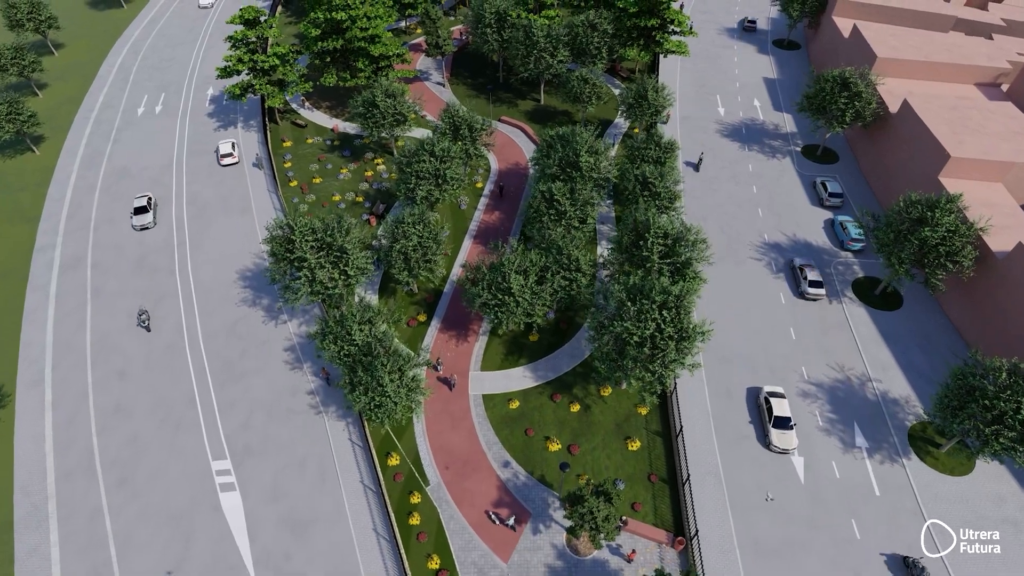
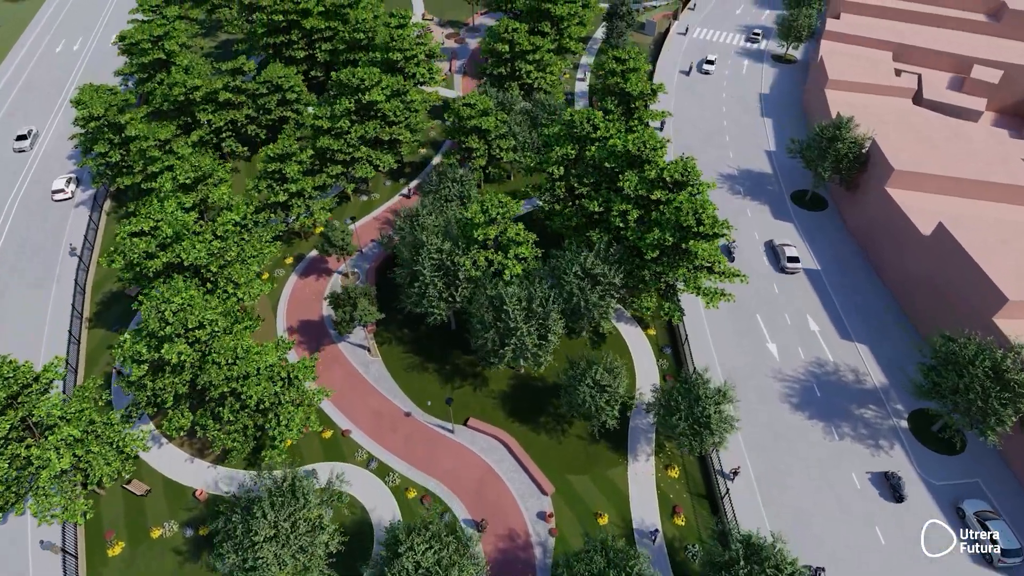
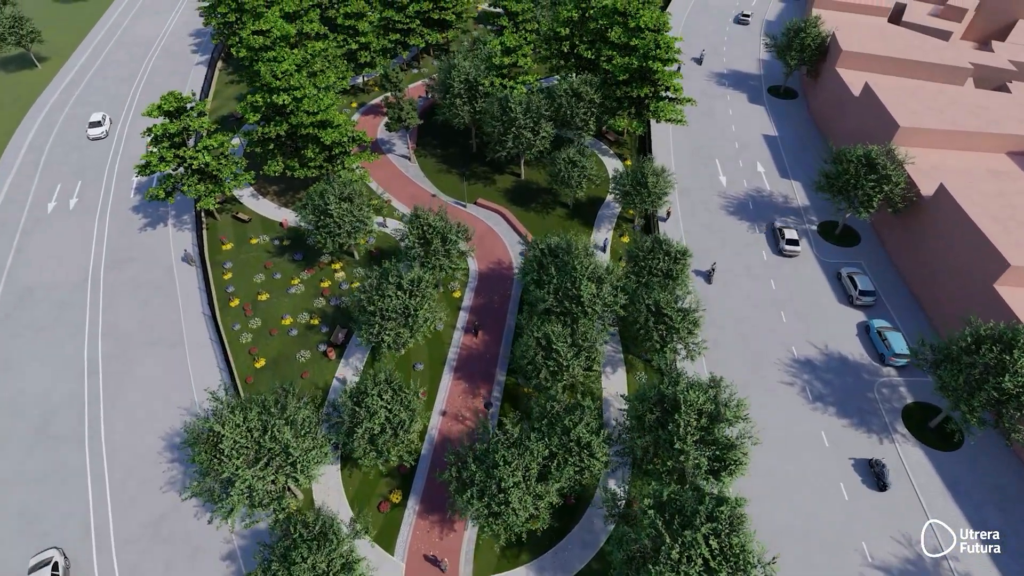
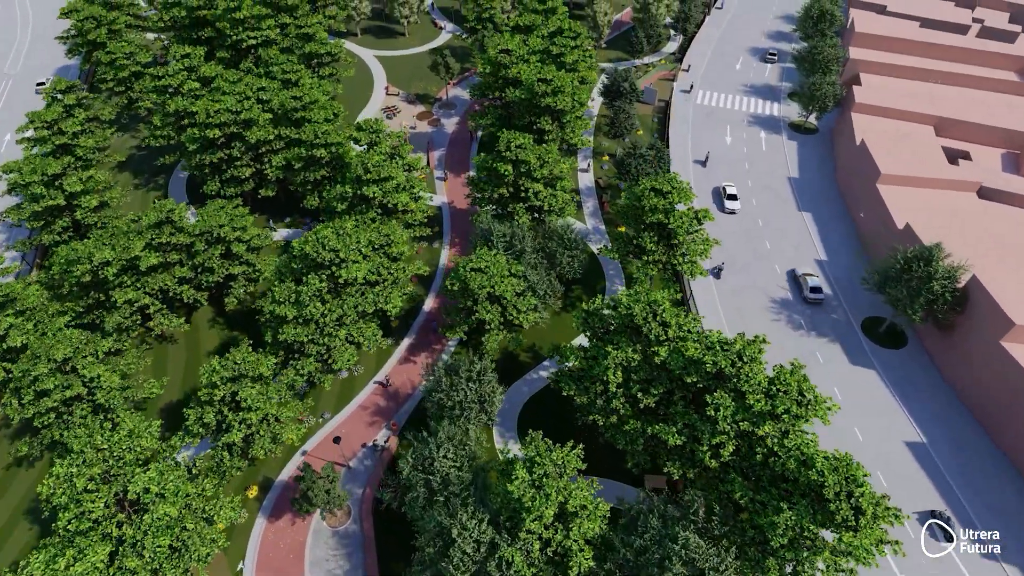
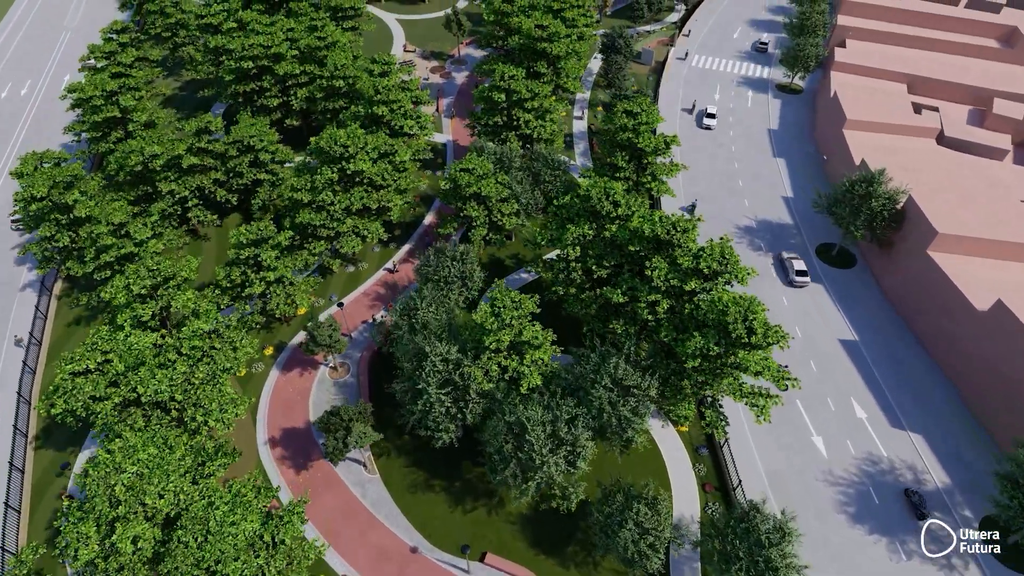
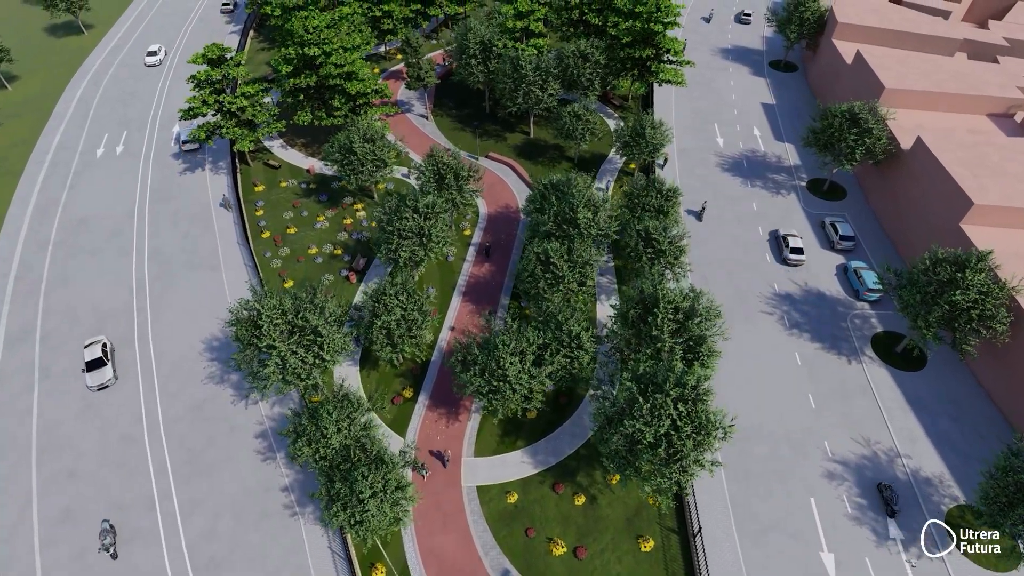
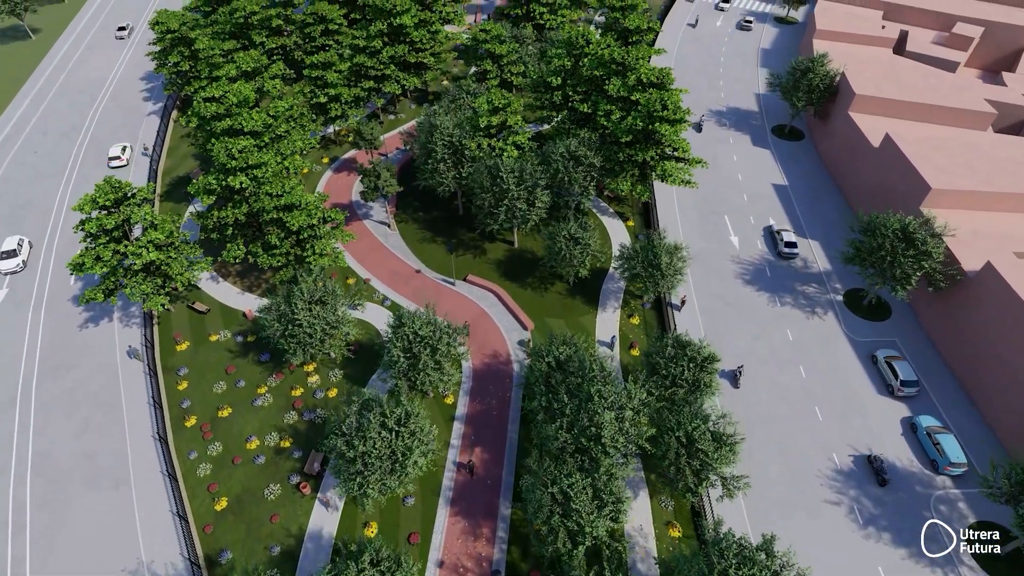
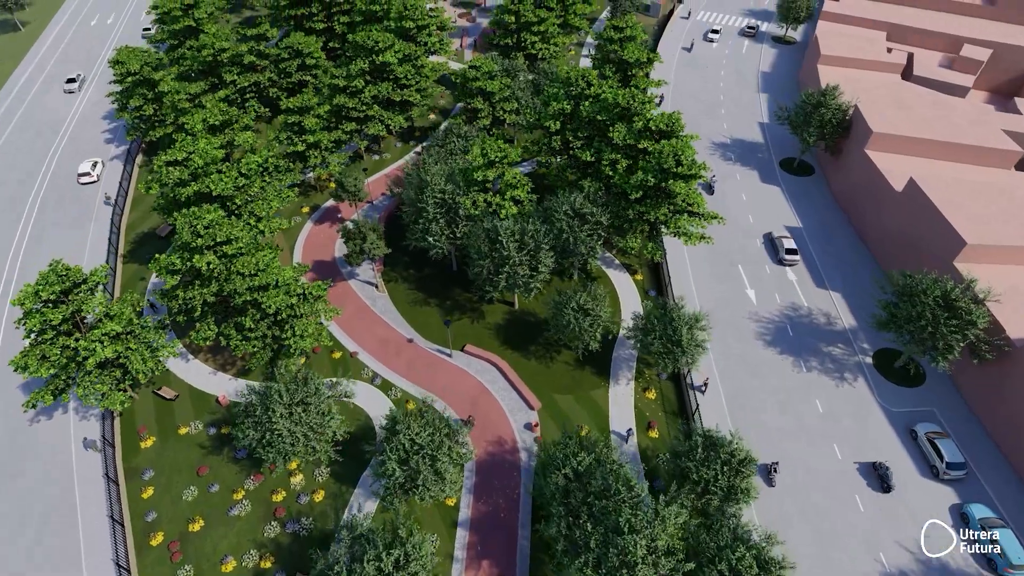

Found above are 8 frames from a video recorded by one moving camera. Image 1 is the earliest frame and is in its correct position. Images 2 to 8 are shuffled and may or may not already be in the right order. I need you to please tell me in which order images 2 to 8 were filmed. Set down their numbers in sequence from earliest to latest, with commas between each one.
6, 3, 7, 8, 2, 5, 4
